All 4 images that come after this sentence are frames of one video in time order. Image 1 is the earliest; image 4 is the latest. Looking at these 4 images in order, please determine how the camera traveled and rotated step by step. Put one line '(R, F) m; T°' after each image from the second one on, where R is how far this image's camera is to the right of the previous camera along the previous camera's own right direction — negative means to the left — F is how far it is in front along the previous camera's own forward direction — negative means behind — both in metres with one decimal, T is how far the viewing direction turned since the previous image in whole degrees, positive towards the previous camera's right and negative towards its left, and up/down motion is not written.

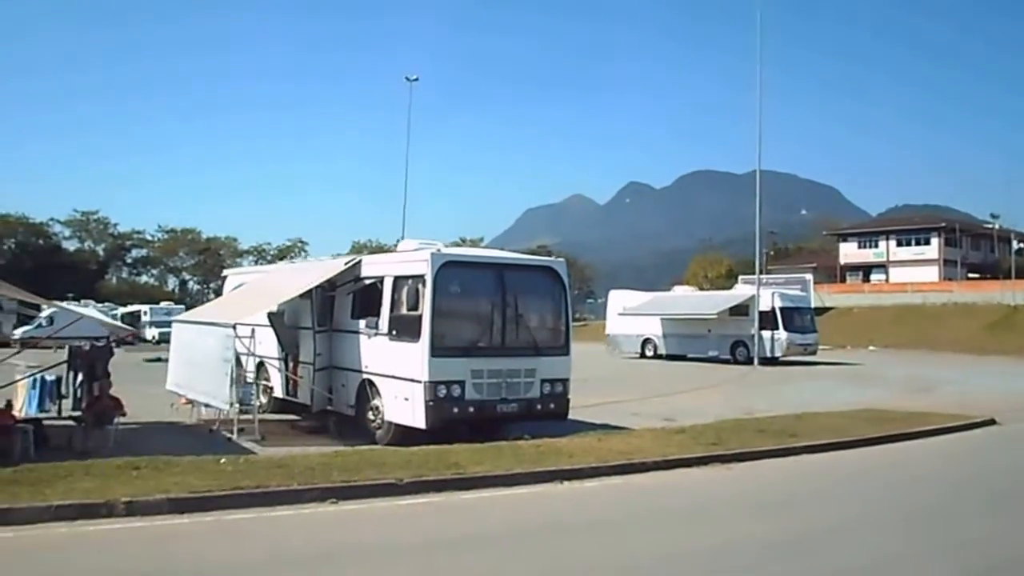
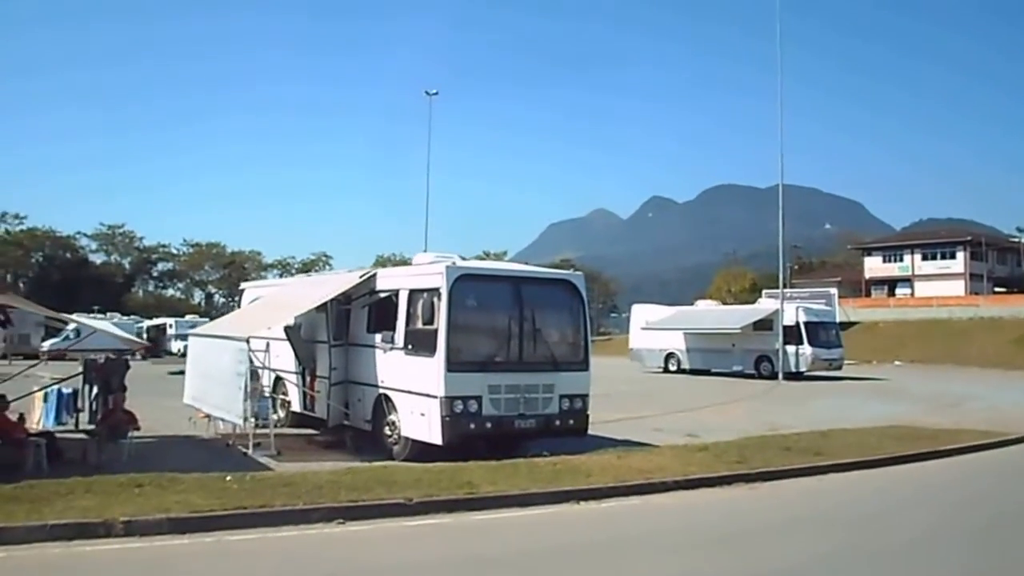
(+0.1, +0.3) m; -1°
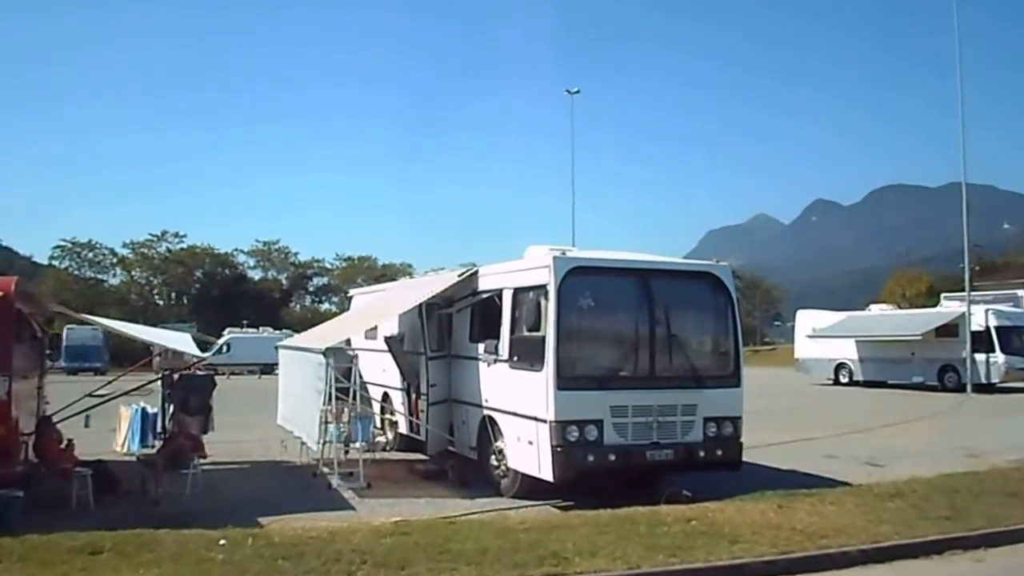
(+0.3, +2.9) m; -9°
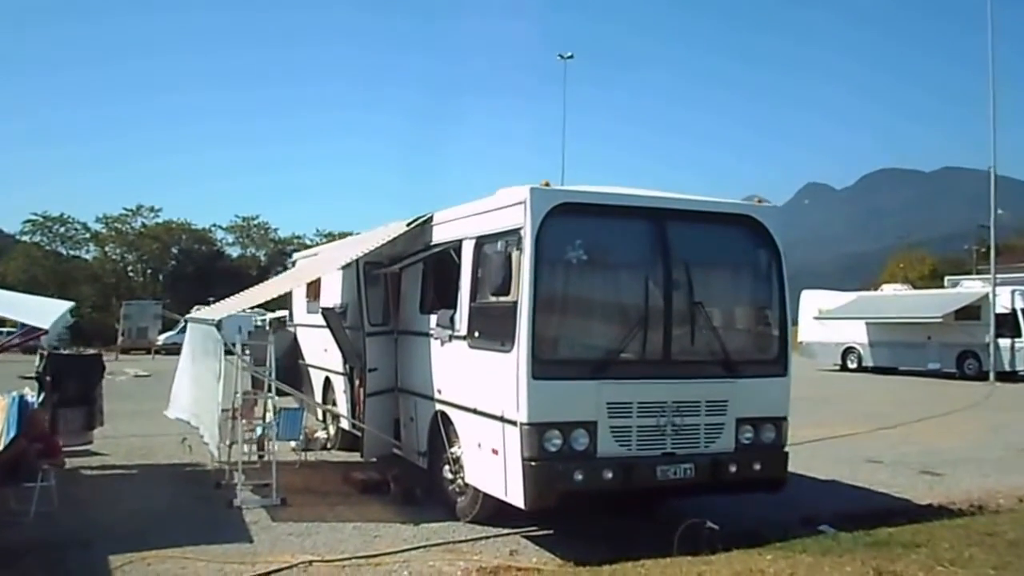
(+0.3, +3.3) m; 0°
